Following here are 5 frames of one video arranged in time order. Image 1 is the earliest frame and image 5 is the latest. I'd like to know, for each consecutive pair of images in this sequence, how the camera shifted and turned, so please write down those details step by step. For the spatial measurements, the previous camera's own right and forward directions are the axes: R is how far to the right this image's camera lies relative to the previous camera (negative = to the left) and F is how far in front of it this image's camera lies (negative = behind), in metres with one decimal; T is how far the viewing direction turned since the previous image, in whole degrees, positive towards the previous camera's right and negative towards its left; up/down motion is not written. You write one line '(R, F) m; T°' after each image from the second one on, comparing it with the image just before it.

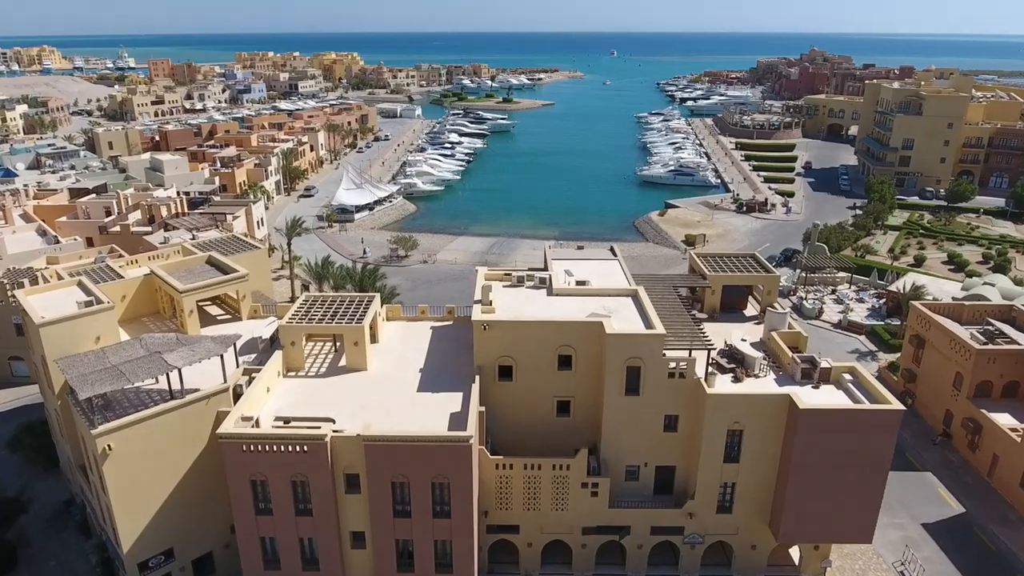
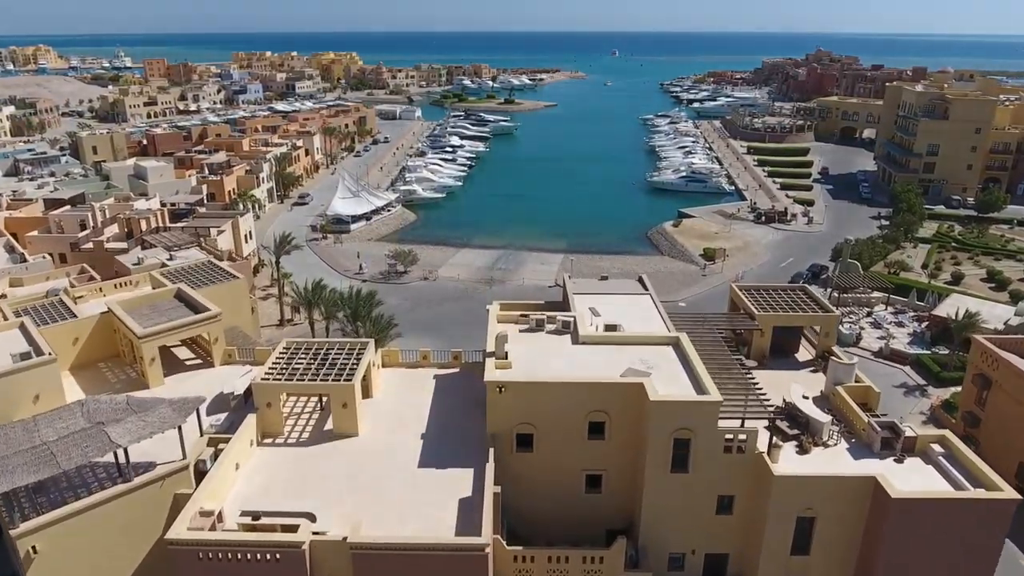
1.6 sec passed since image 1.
(-0.6, +4.0) m; 0°
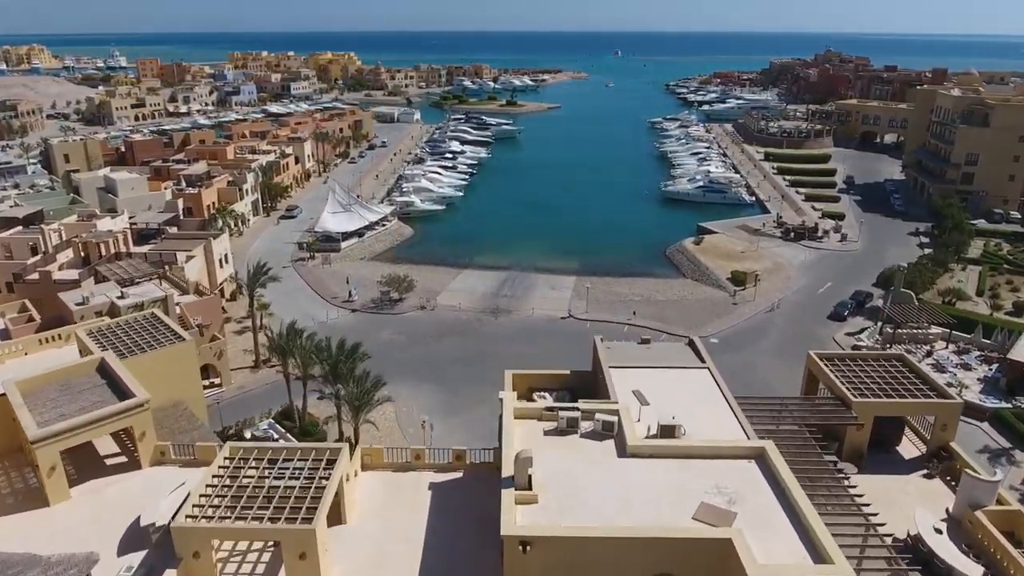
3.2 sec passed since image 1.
(-0.5, +5.8) m; 0°
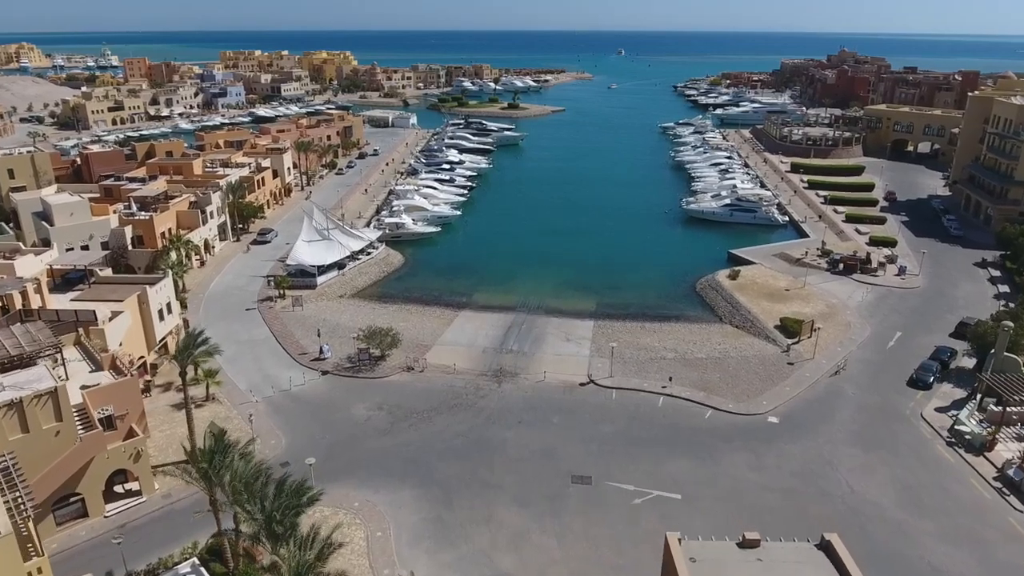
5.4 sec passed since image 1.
(-0.4, +8.7) m; 0°
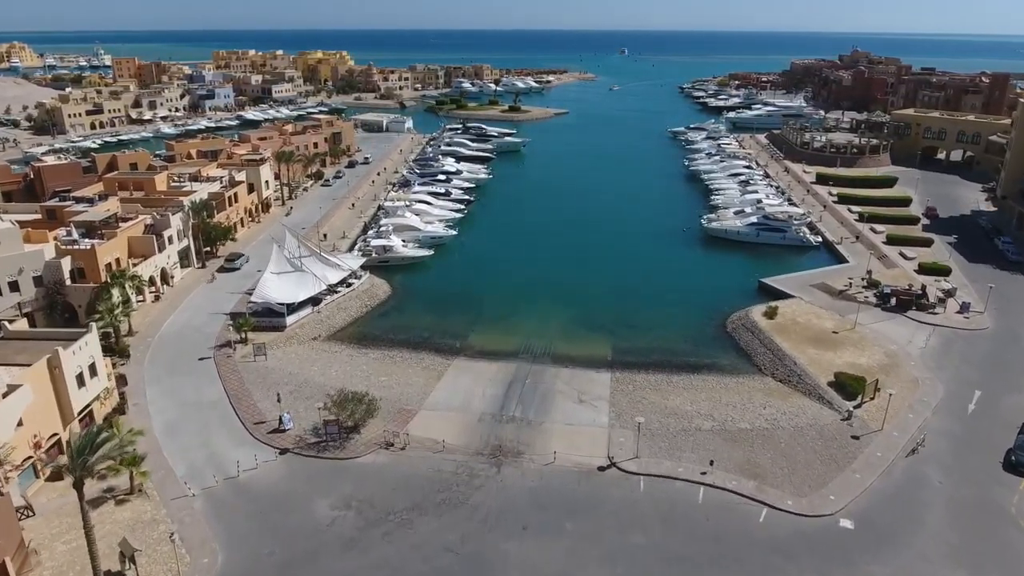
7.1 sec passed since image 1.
(-0.1, +7.2) m; 0°
